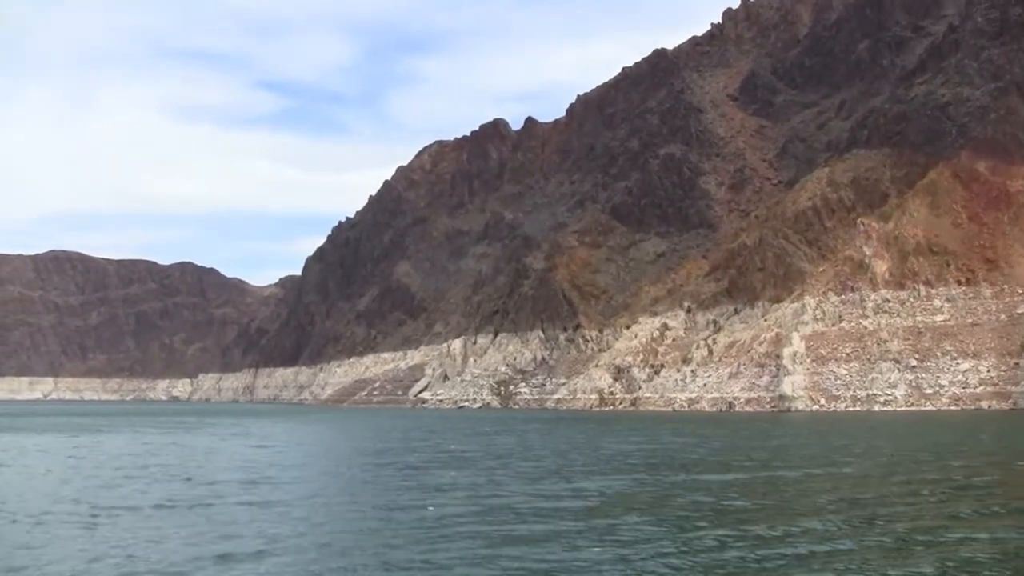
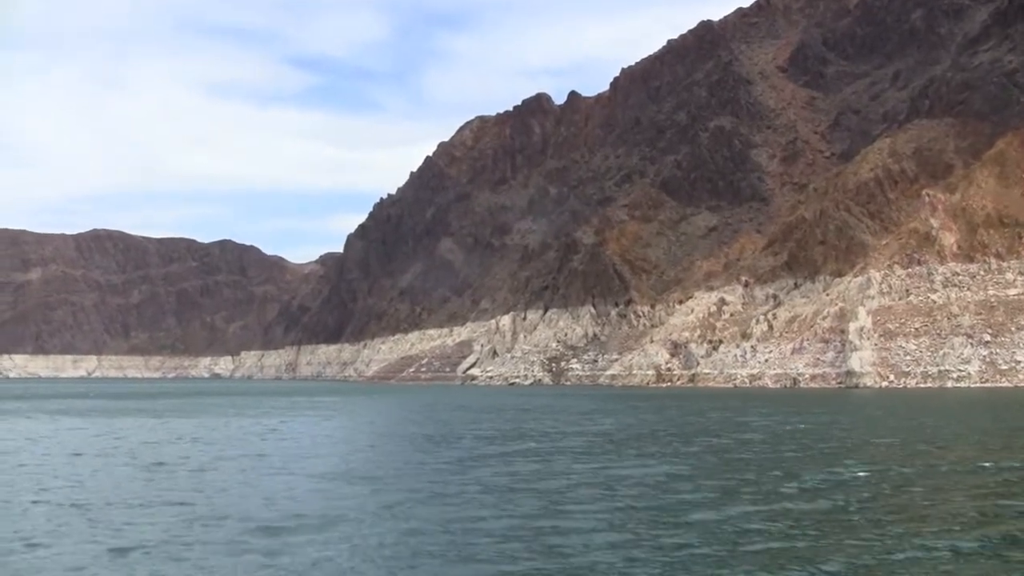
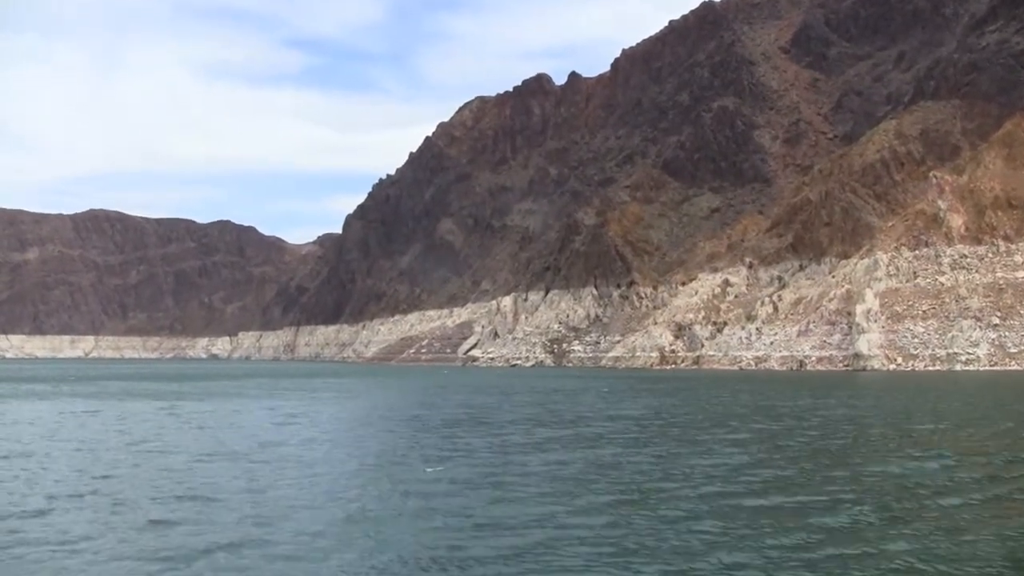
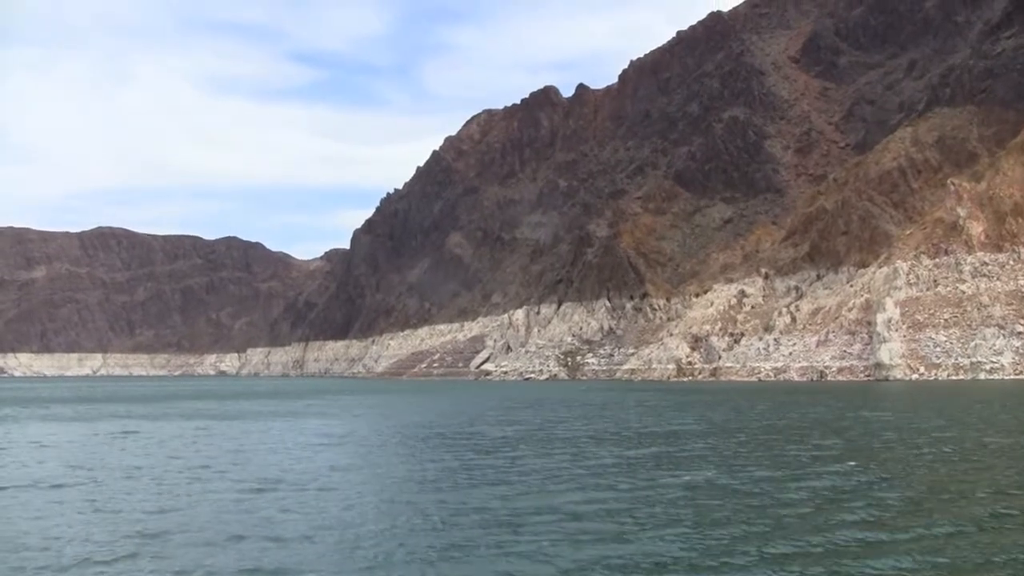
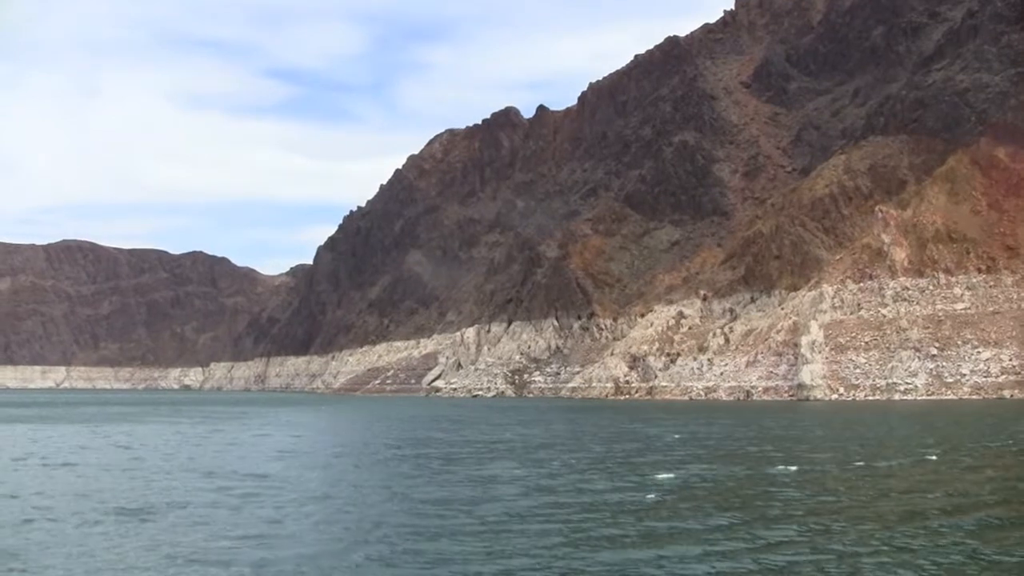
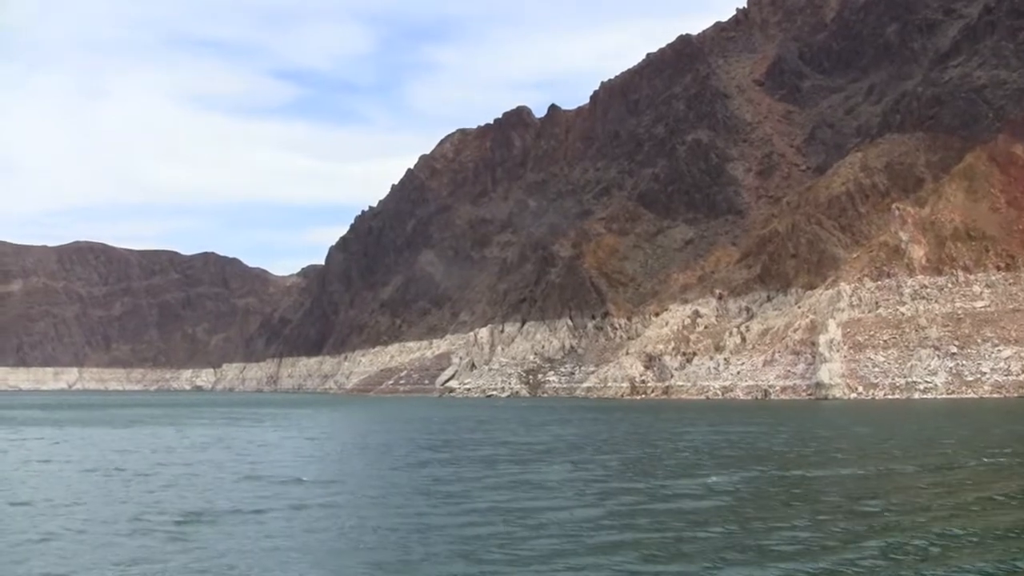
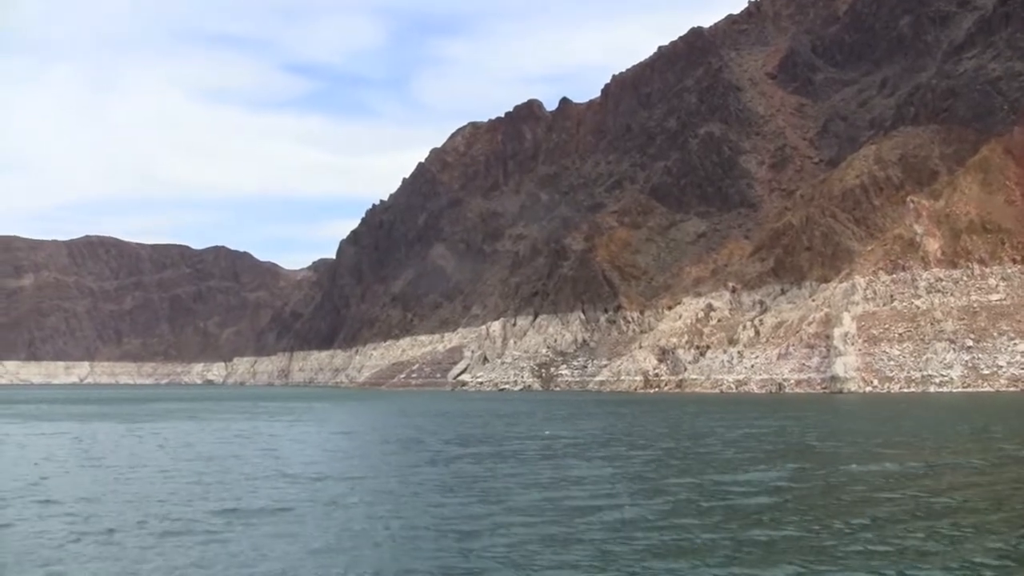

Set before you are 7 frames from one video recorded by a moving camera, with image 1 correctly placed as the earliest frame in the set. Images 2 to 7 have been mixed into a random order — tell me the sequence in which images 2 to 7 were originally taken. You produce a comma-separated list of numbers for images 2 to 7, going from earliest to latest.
5, 6, 7, 2, 3, 4
